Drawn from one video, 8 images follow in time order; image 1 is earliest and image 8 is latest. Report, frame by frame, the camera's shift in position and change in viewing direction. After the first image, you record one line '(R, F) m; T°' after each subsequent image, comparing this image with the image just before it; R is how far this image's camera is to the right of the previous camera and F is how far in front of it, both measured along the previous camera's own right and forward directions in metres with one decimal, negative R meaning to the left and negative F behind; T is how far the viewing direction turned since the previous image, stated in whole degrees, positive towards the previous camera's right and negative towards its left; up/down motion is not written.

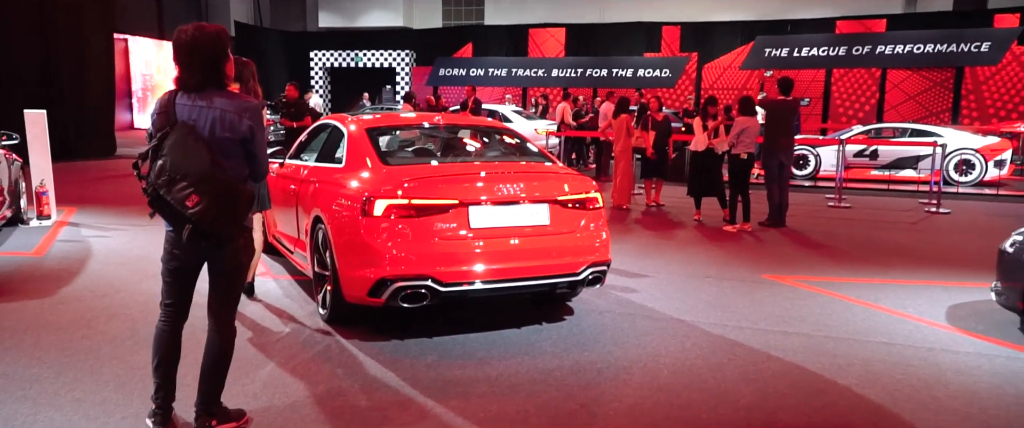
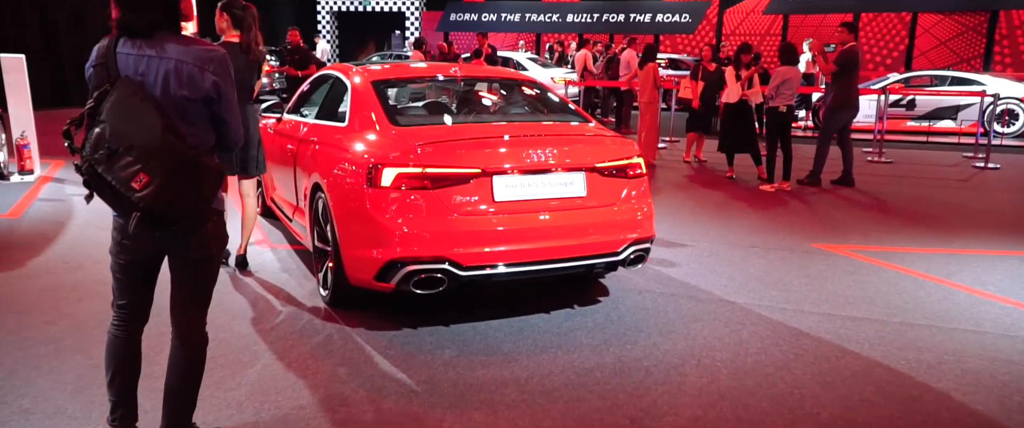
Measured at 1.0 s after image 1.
(-0.1, +0.6) m; -1°
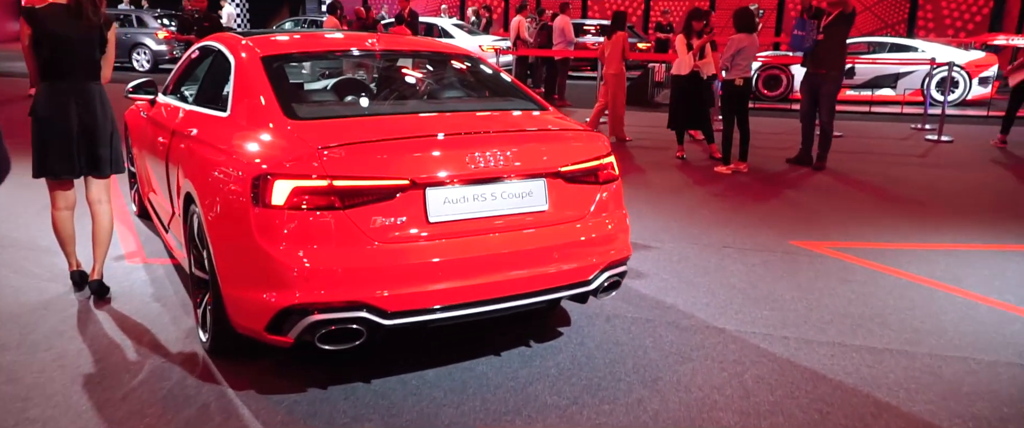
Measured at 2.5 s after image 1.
(0.0, +0.9) m; +6°
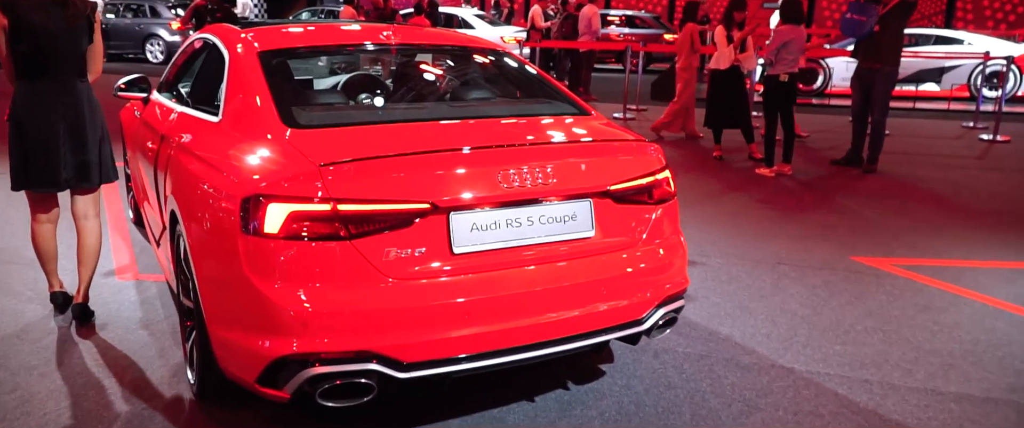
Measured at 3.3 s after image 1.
(-0.1, +0.5) m; -1°
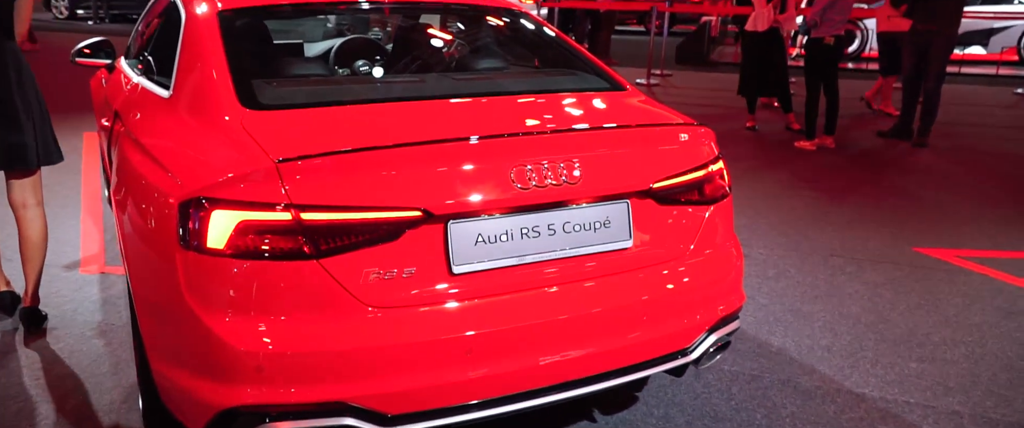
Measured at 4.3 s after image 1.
(0.0, +0.5) m; -1°
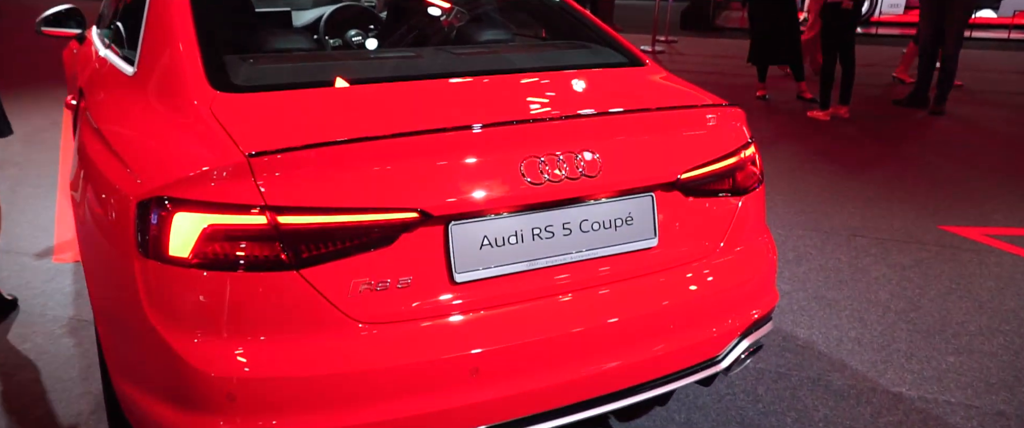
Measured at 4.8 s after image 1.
(0.0, +0.2) m; 0°
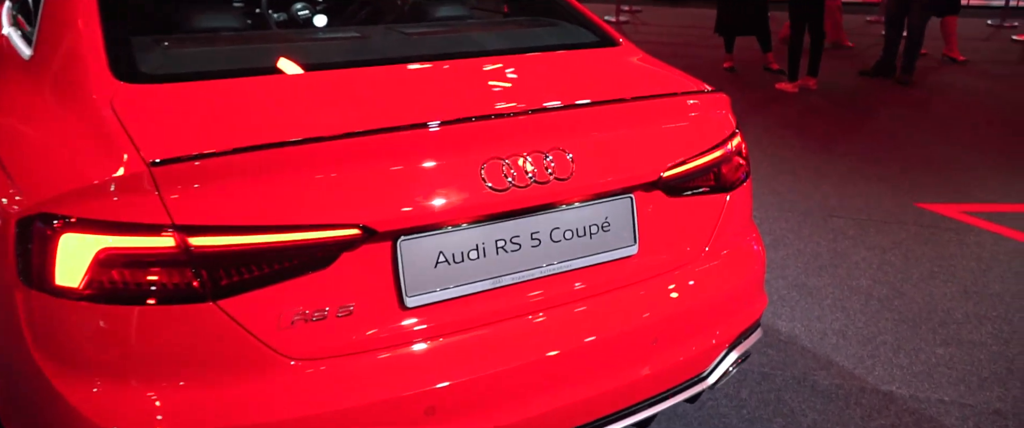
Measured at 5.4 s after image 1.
(0.0, +0.2) m; +3°
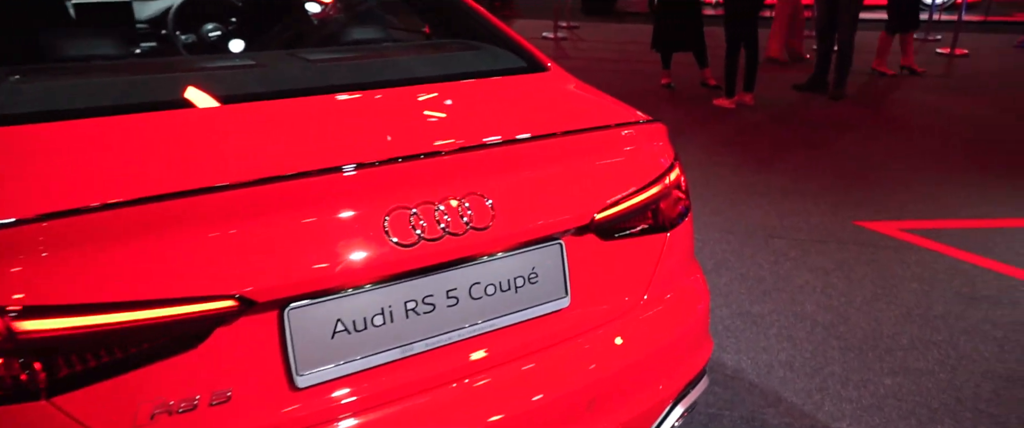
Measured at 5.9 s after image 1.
(+0.1, +0.2) m; +4°
